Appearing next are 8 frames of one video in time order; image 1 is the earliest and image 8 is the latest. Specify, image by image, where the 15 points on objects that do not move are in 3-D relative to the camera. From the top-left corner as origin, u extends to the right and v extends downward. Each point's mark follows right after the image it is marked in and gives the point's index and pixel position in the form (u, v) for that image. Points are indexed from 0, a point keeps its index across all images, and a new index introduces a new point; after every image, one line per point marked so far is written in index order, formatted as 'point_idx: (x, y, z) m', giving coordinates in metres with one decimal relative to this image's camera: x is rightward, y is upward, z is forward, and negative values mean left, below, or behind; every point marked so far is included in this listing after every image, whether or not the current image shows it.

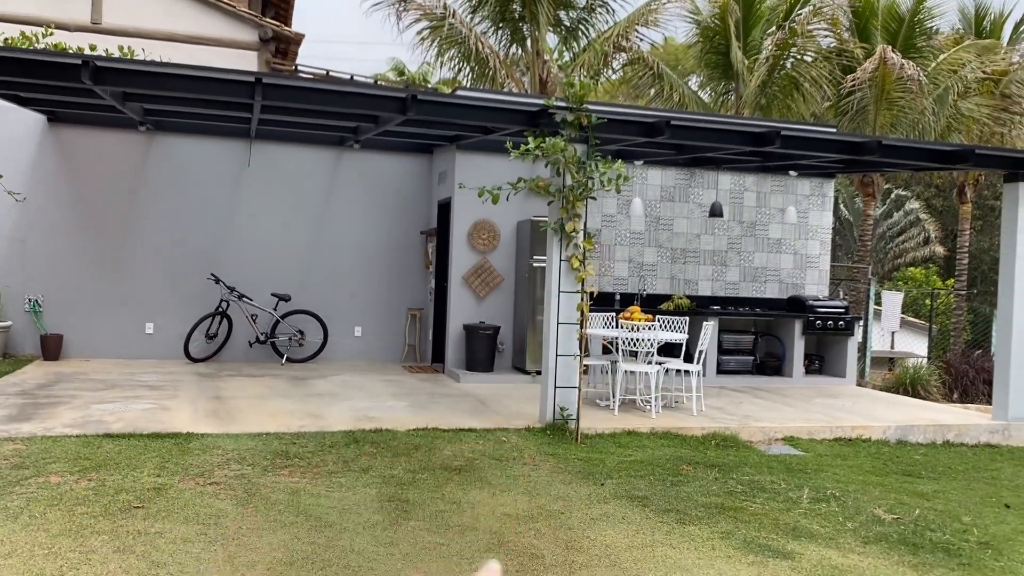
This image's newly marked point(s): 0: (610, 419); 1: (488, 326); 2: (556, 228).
0: (+0.8, -1.1, +7.2) m
1: (-0.2, -0.4, +9.2) m
2: (+0.3, +0.4, +6.6) m
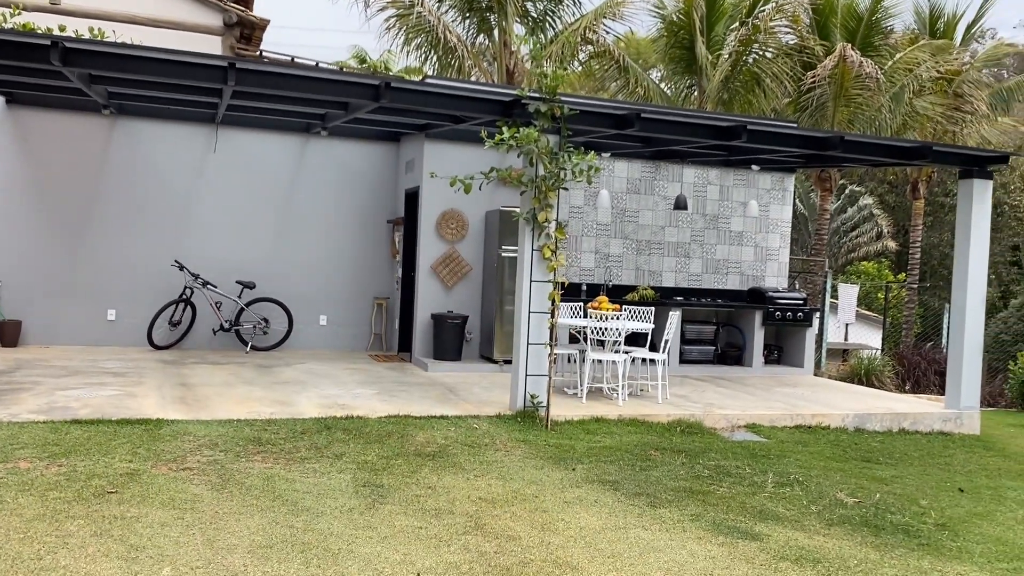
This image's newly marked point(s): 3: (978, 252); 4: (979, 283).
0: (+0.5, -1.0, +7.3) m
1: (-0.6, -0.3, +9.3) m
2: (+0.1, +0.5, +6.7) m
3: (+4.2, +0.3, +8.1) m
4: (+4.3, +0.1, +8.2) m
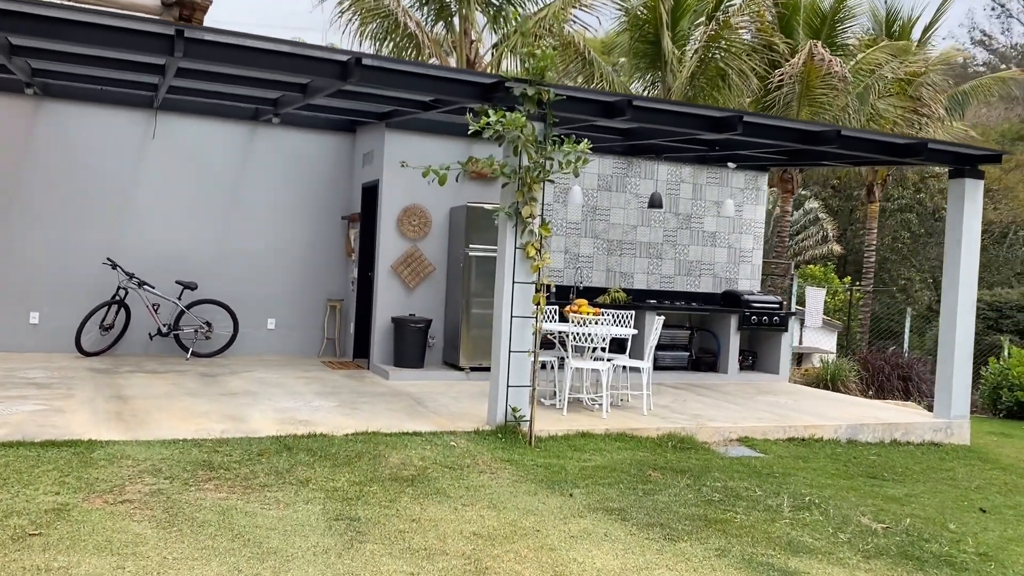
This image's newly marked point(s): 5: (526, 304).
0: (+0.4, -1.0, +6.7) m
1: (-0.9, -0.3, +8.6) m
2: (0.0, +0.5, +6.0) m
3: (+4.0, +0.3, +7.8) m
4: (+4.0, 0.0, +7.9) m
5: (+0.1, -0.1, +6.1) m
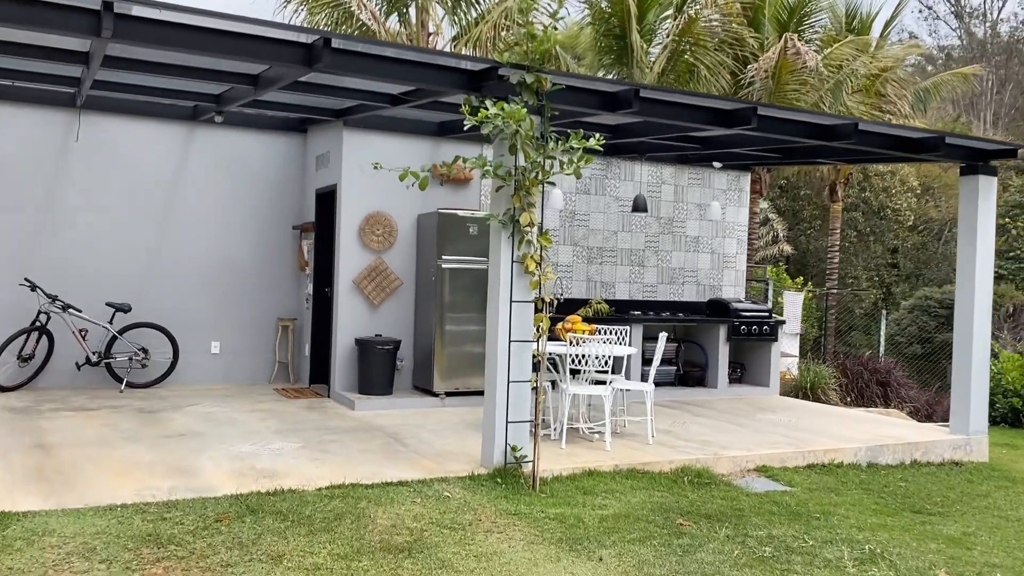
0: (+0.3, -1.1, +5.9) m
1: (-1.1, -0.4, +7.7) m
2: (0.0, +0.4, +5.2) m
3: (+3.8, +0.3, +7.2) m
4: (+3.9, 0.0, +7.3) m
5: (+0.1, -0.2, +5.3) m
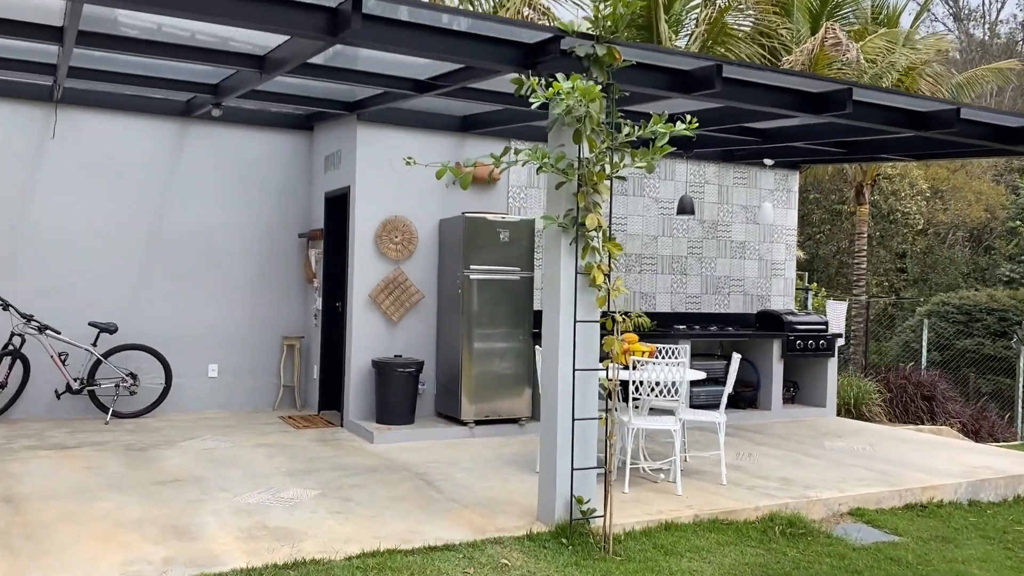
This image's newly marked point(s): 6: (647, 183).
0: (+0.6, -1.2, +5.0) m
1: (-0.8, -0.6, +6.8) m
2: (+0.3, +0.3, +4.3) m
3: (+4.1, +0.2, +6.4) m
4: (+4.2, -0.1, +6.4) m
5: (+0.4, -0.3, +4.4) m
6: (+1.2, +1.0, +8.2) m
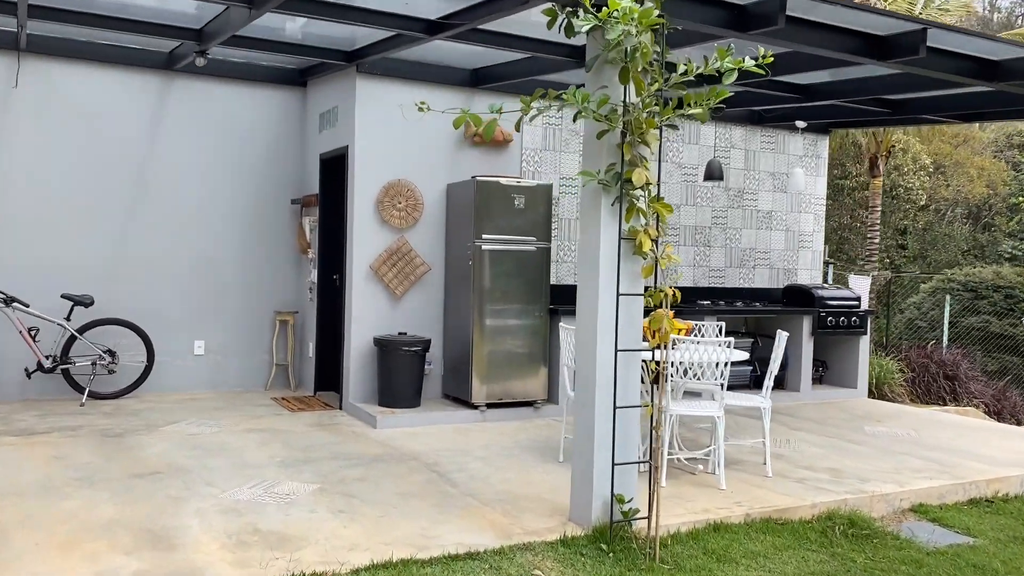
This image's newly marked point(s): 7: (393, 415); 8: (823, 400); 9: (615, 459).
0: (+0.8, -1.0, +4.4) m
1: (-0.7, -0.4, +6.2) m
2: (+0.4, +0.4, +3.7) m
3: (+4.2, +0.4, +5.8) m
4: (+4.3, +0.1, +5.9) m
5: (+0.5, -0.2, +3.8) m
6: (+1.3, +1.2, +7.6) m
7: (-0.8, -0.9, +6.0) m
8: (+2.7, -1.0, +7.7) m
9: (+0.4, -0.7, +3.8) m
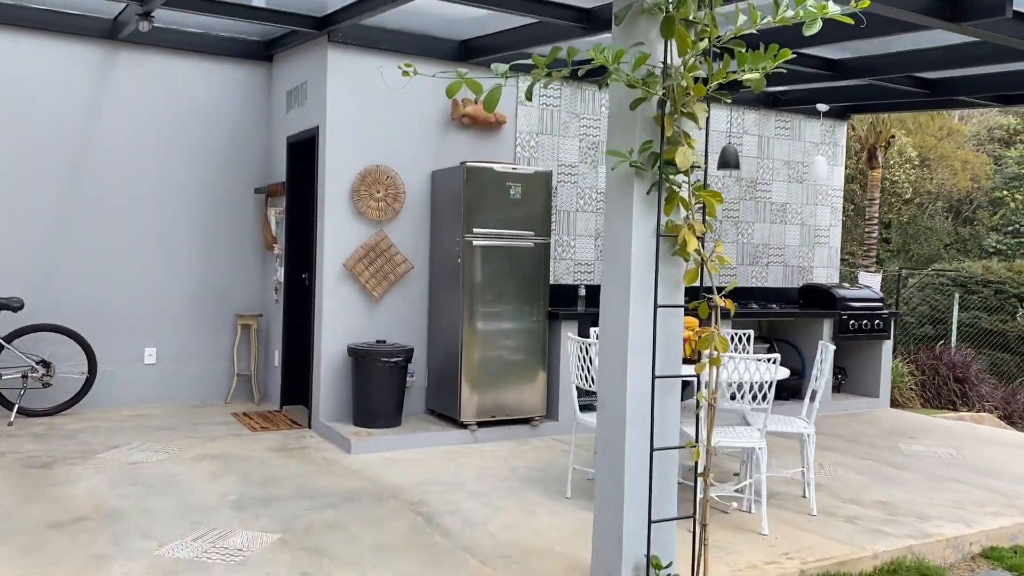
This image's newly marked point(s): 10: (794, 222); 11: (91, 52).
0: (+0.8, -1.1, +3.7) m
1: (-0.7, -0.4, +5.4) m
2: (+0.4, +0.4, +2.9) m
3: (+4.2, +0.3, +5.1) m
4: (+4.3, +0.1, +5.2) m
5: (+0.5, -0.2, +3.1) m
6: (+1.3, +1.2, +6.8) m
7: (-0.8, -0.9, +5.2) m
8: (+2.6, -1.0, +7.0) m
9: (+0.5, -0.8, +3.1) m
10: (+2.4, +0.6, +7.5) m
11: (-2.8, +1.6, +6.0) m
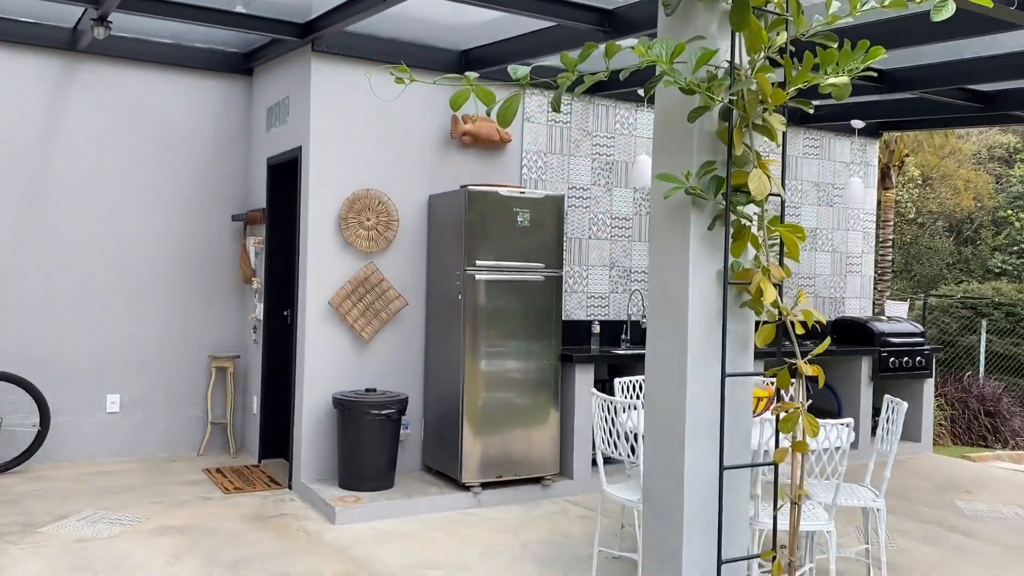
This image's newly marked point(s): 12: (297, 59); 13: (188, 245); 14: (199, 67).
0: (+0.8, -1.2, +3.0) m
1: (-0.7, -0.6, +4.7) m
2: (+0.5, +0.2, +2.3) m
3: (+4.3, +0.2, +4.5) m
4: (+4.3, -0.1, +4.5) m
5: (+0.6, -0.4, +2.4) m
6: (+1.3, +1.0, +6.2) m
7: (-0.8, -1.1, +4.5) m
8: (+2.7, -1.2, +6.3) m
9: (+0.5, -0.9, +2.4) m
10: (+2.4, +0.3, +6.9) m
11: (-2.8, +1.3, +5.4) m
12: (-1.2, +1.3, +5.1) m
13: (-2.1, +0.3, +5.9) m
14: (-2.0, +1.4, +5.8) m
